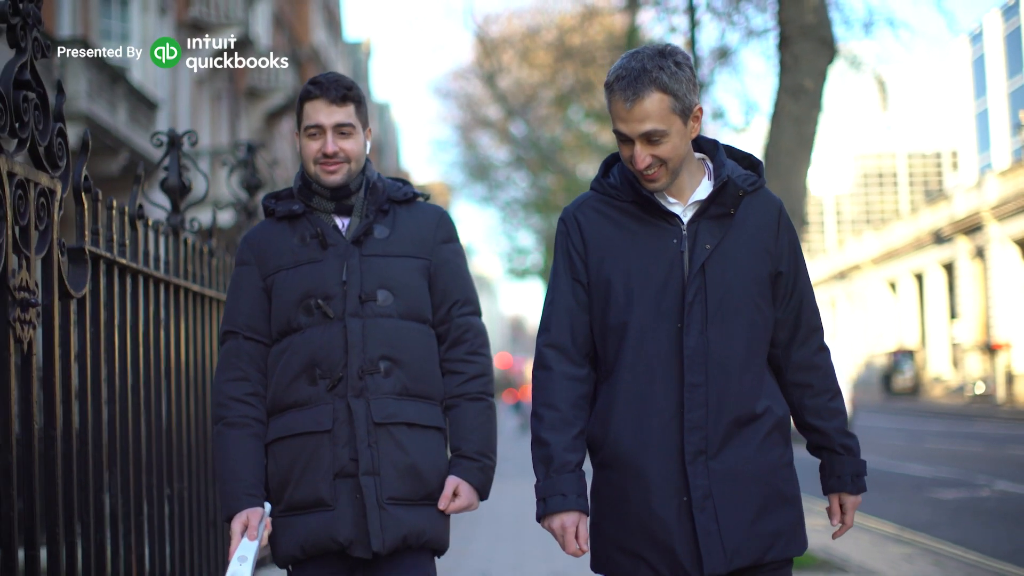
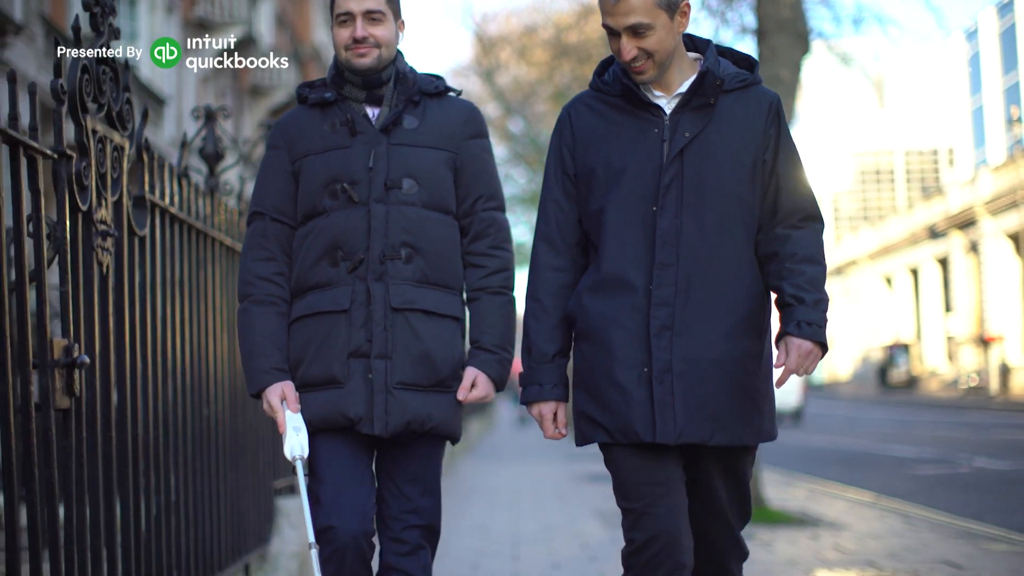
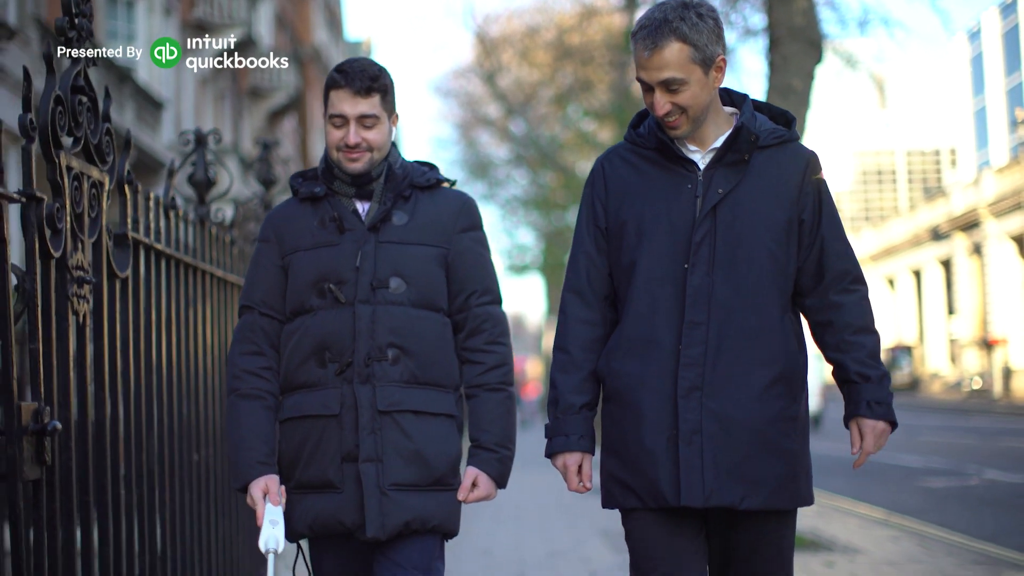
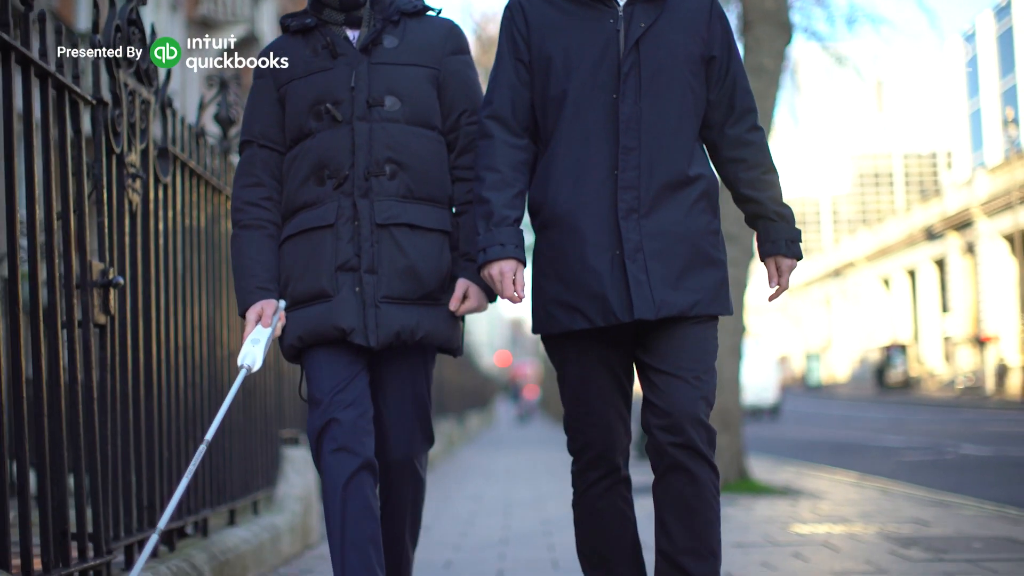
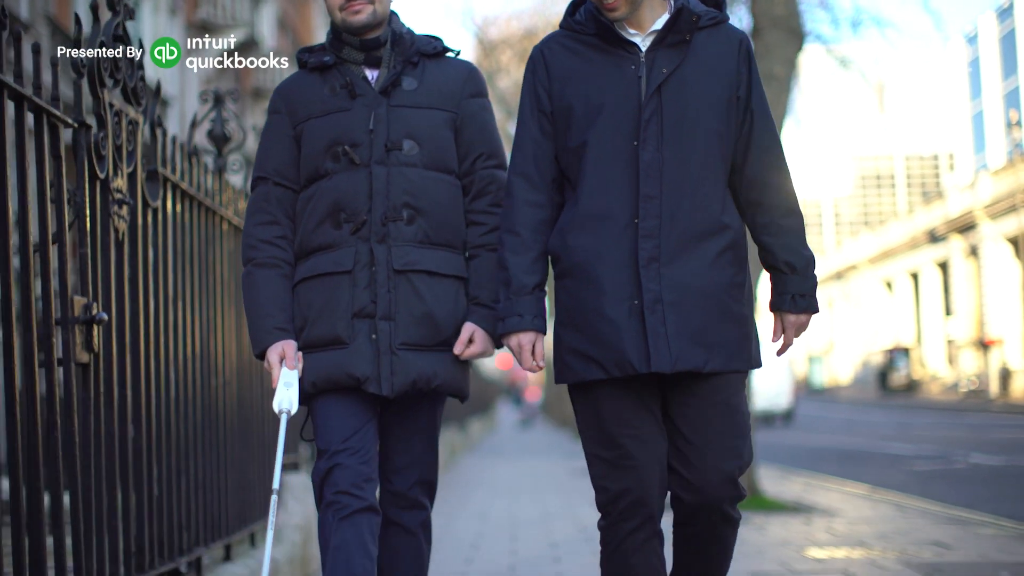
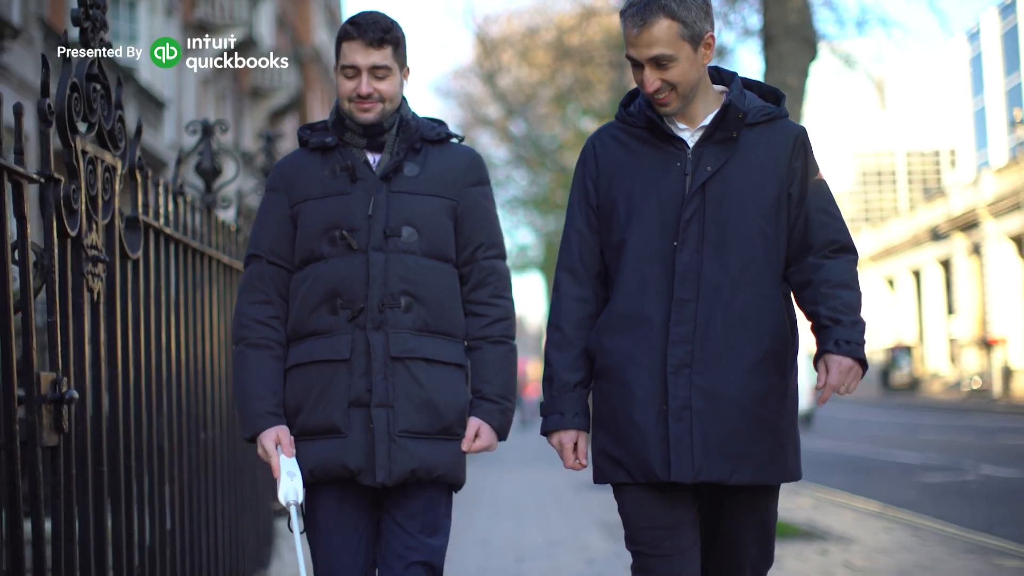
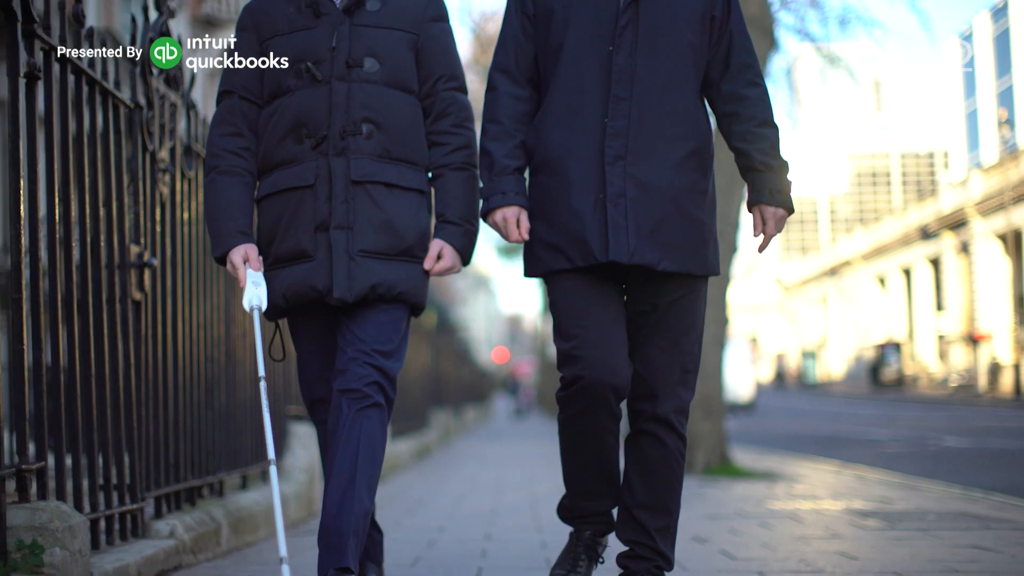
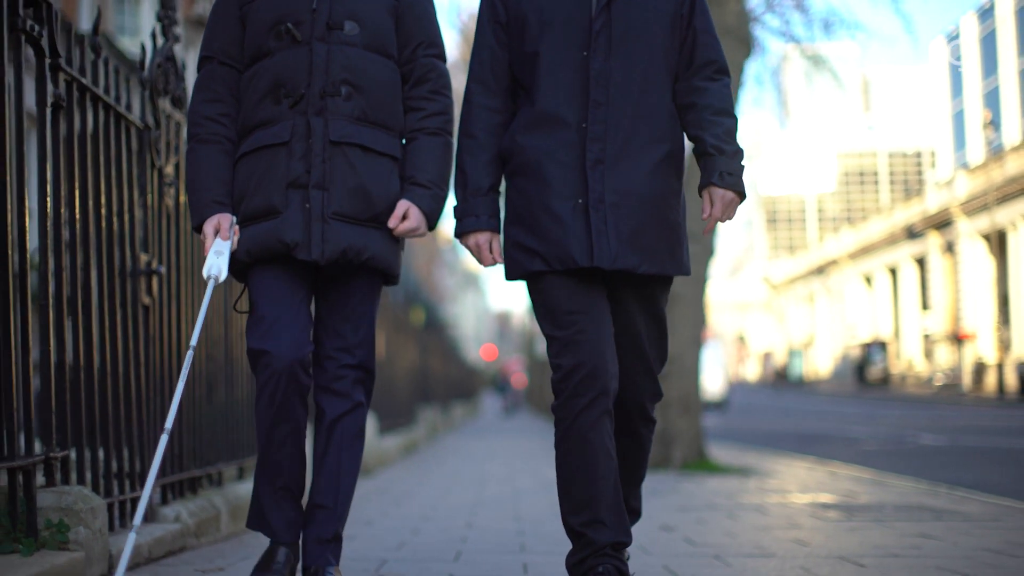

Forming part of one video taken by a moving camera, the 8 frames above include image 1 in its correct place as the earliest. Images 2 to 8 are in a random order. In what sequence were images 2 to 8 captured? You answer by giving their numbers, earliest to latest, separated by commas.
3, 6, 2, 5, 4, 7, 8
